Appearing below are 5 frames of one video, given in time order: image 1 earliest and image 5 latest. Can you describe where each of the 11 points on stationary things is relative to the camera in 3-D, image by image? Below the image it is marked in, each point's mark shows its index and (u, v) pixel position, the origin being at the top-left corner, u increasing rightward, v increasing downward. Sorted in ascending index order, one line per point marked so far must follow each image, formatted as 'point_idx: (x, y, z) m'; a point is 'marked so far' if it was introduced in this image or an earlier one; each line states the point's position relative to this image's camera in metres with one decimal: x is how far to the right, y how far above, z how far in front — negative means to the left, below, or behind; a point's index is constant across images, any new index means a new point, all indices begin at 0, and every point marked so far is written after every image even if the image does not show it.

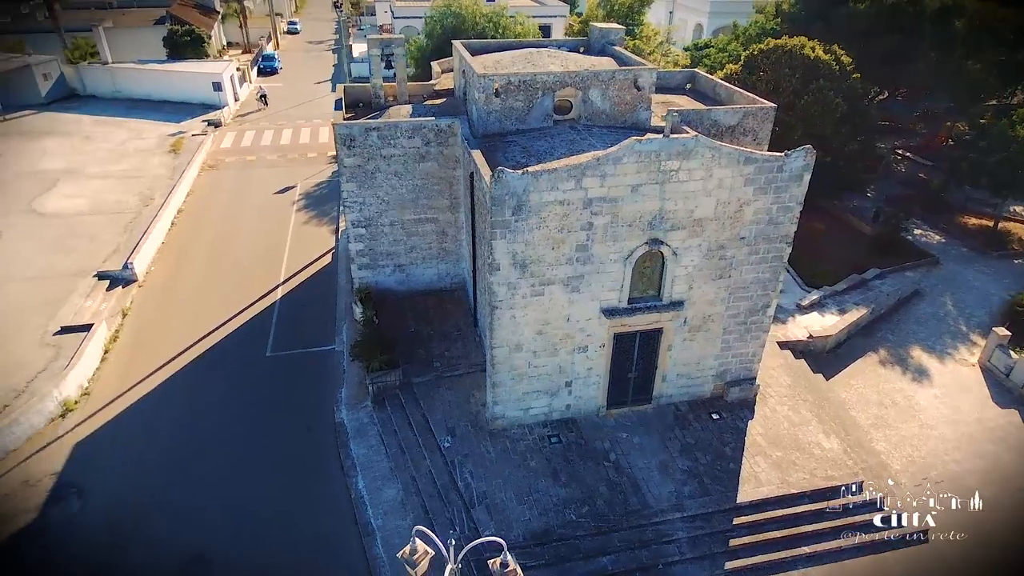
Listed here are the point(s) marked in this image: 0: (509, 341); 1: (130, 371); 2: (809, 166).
0: (-0.1, -1.1, +13.1) m
1: (-10.4, -2.3, +17.1) m
2: (+6.0, +2.4, +12.6) m
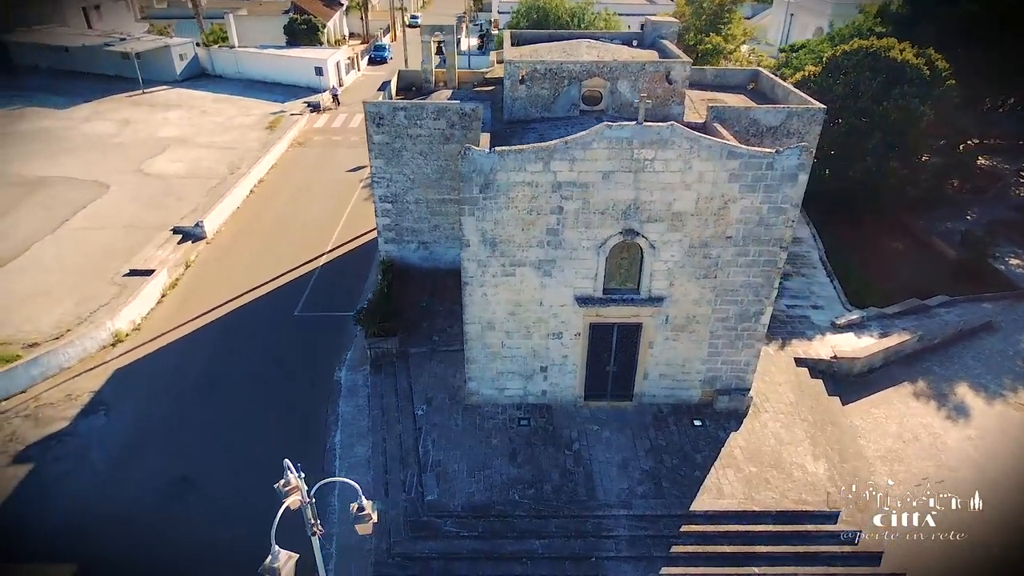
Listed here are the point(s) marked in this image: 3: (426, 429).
0: (-0.7, -0.6, +13.4) m
1: (-10.2, -0.8, +19.1) m
2: (+5.5, +2.3, +11.8) m
3: (-1.9, -3.1, +14.0) m
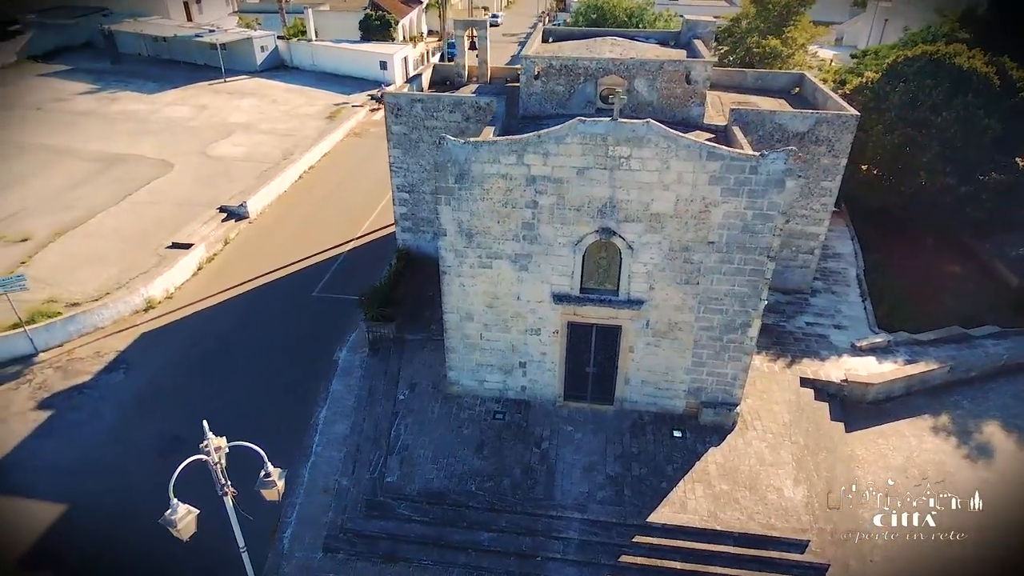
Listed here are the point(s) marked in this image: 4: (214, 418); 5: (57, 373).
0: (-1.1, -0.4, +13.5) m
1: (-9.9, 0.0, +20.4) m
2: (+5.0, +2.1, +11.1) m
3: (-2.5, -2.8, +14.3) m
4: (-7.3, -3.2, +15.3) m
5: (-12.0, -2.2, +16.6) m
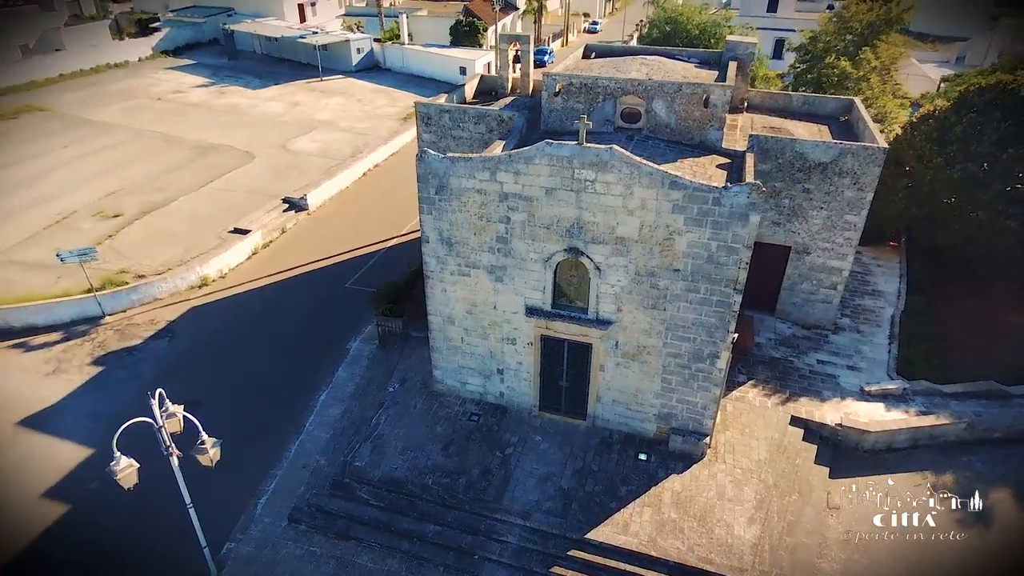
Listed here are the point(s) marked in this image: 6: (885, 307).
0: (-1.6, -0.5, +14.3) m
1: (-9.1, +0.6, +22.4) m
2: (+4.3, +1.4, +11.0) m
3: (-3.0, -2.8, +15.3) m
4: (-7.6, -2.7, +17.0) m
5: (-12.0, -1.4, +19.0) m
6: (+11.4, -0.6, +19.3) m
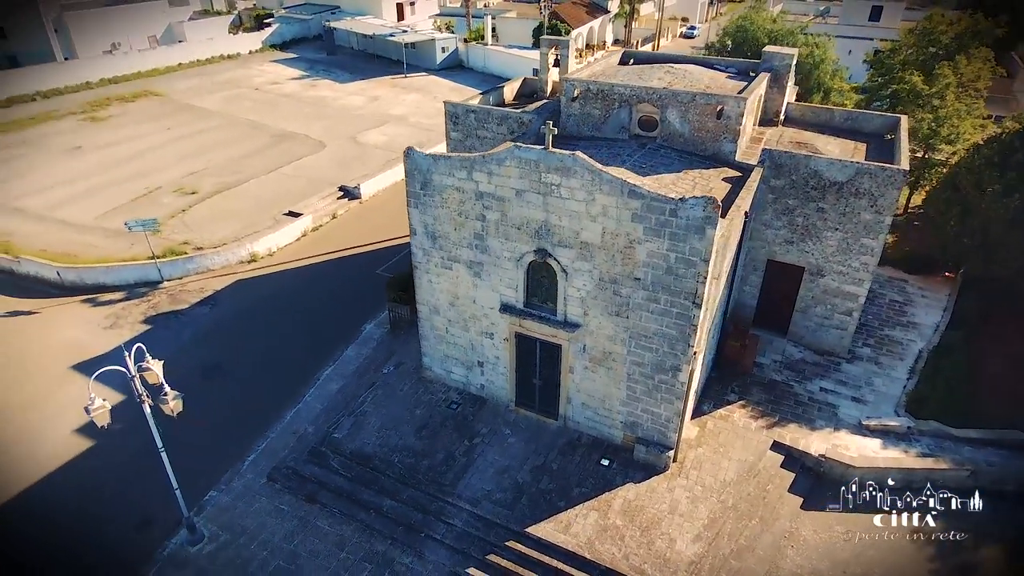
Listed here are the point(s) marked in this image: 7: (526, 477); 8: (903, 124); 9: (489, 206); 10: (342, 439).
0: (-2.0, -0.3, +15.0) m
1: (-8.1, +1.4, +24.2) m
2: (+3.5, +1.2, +10.9) m
3: (-3.5, -2.5, +16.2) m
4: (-7.7, -2.0, +18.6) m
5: (-11.6, -0.4, +21.2) m
6: (+11.6, -1.5, +18.0) m
7: (+0.3, -4.1, +13.5) m
8: (+10.8, +4.6, +17.5) m
9: (-0.5, +1.7, +12.9) m
10: (-3.9, -3.5, +14.6) m
